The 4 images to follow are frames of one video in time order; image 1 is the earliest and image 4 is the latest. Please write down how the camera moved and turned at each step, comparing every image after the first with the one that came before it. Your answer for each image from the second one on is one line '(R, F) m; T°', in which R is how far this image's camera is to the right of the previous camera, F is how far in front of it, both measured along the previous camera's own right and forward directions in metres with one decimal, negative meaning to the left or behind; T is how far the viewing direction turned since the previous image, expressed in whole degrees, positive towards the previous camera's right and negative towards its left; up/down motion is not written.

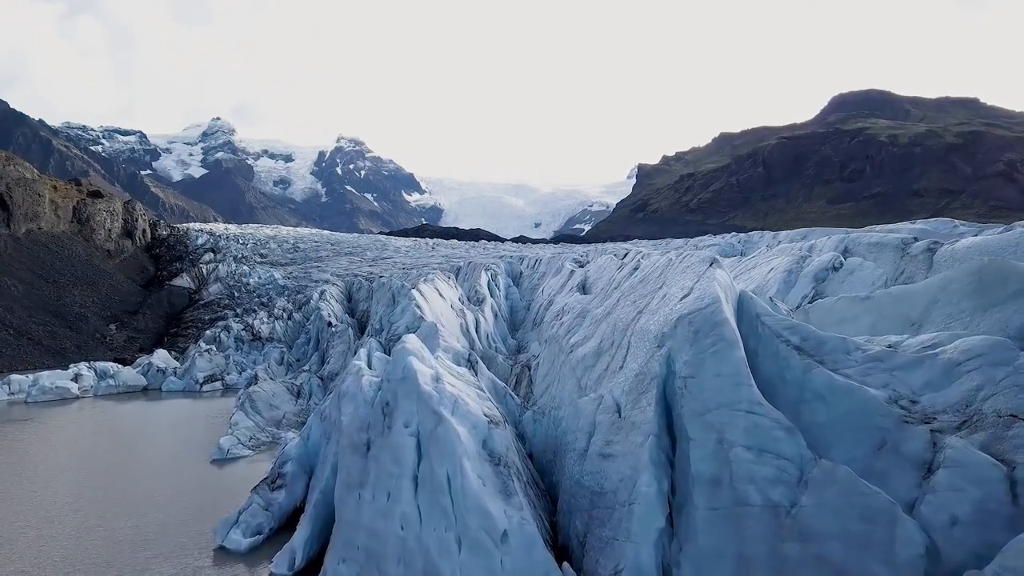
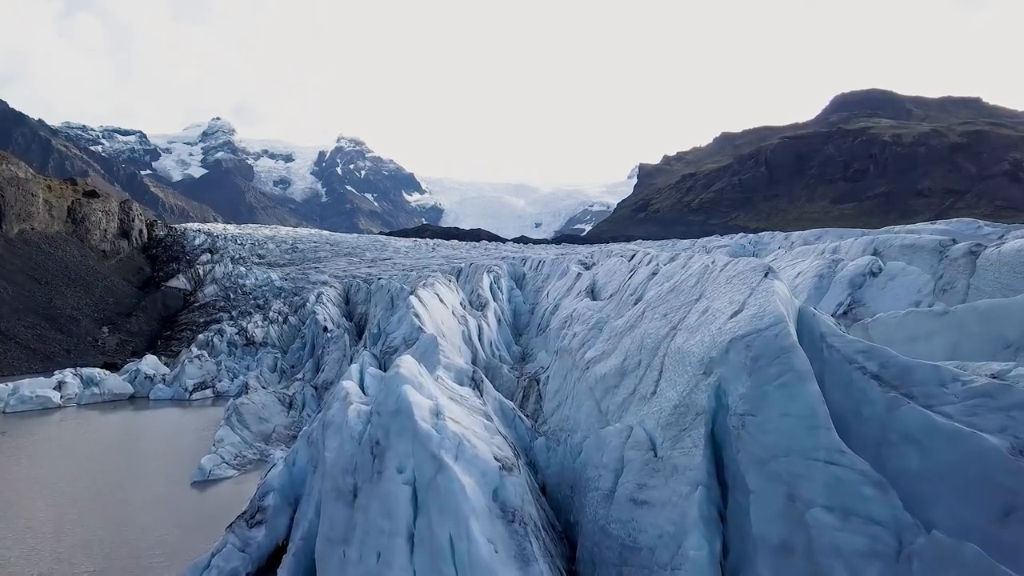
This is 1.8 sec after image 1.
(-0.1, +1.0) m; 0°
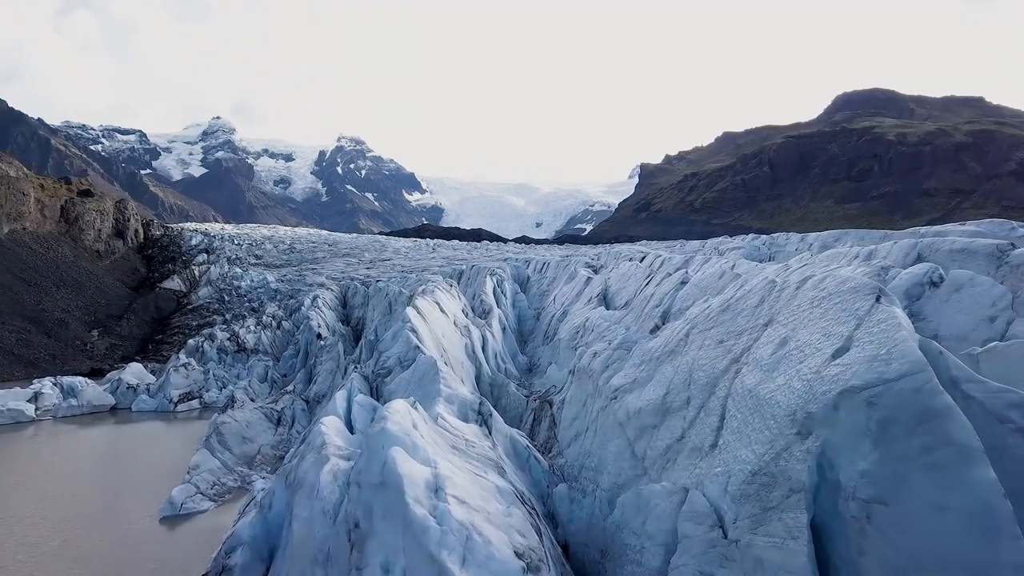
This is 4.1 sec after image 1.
(-0.2, +1.3) m; 0°
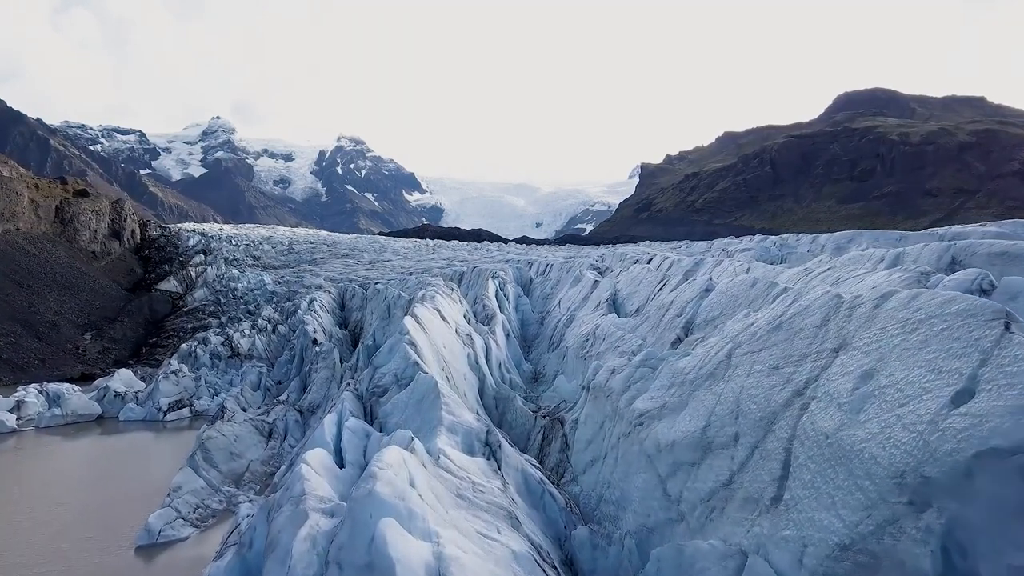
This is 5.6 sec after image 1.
(-0.1, +0.8) m; 0°
